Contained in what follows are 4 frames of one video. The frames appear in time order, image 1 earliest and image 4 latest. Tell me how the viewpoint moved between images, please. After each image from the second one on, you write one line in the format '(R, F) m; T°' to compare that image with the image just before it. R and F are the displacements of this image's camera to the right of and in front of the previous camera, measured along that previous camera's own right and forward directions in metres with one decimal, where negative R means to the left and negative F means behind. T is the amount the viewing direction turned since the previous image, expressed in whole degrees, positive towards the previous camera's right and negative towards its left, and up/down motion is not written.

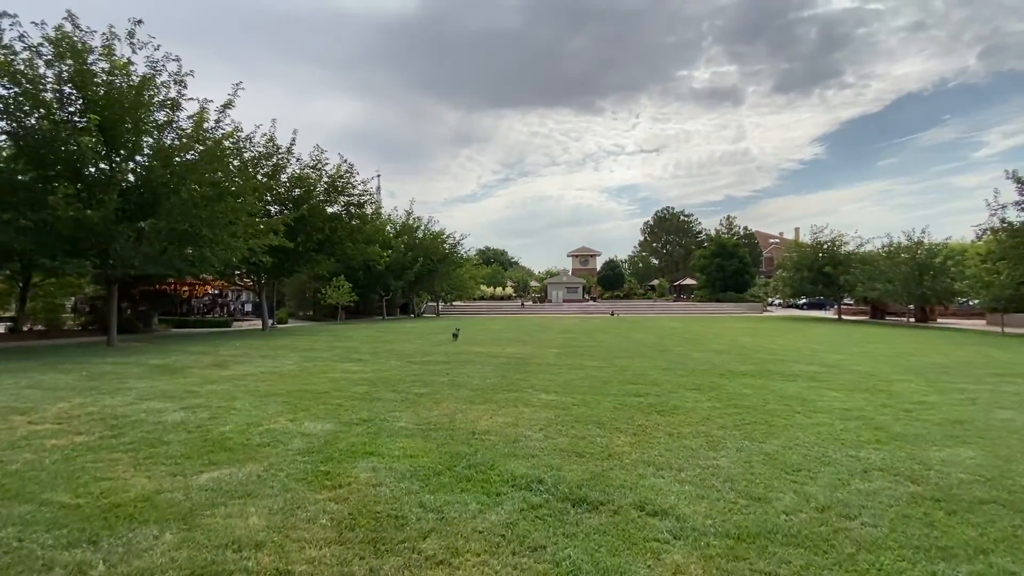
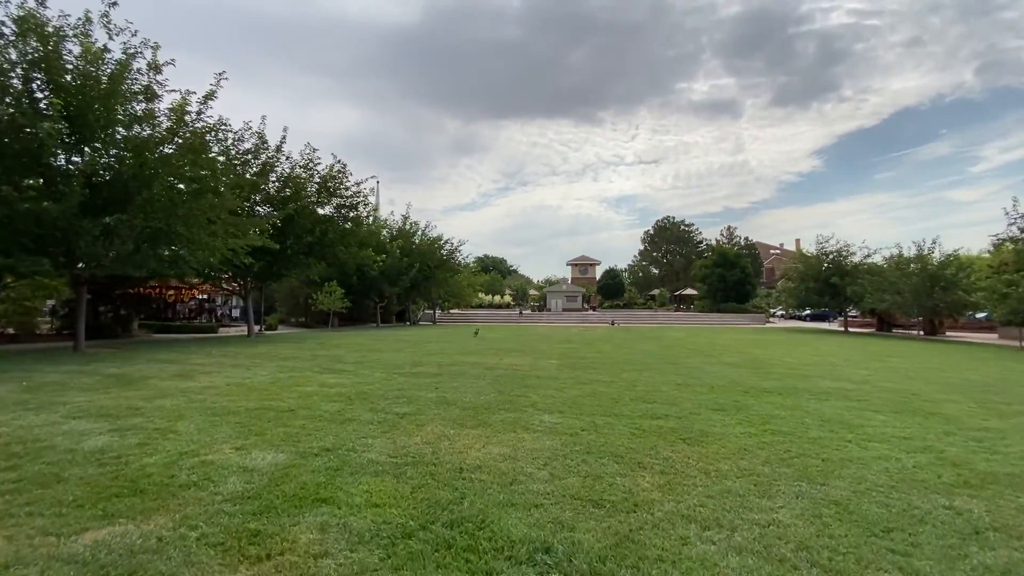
(0.0, +1.1) m; 0°
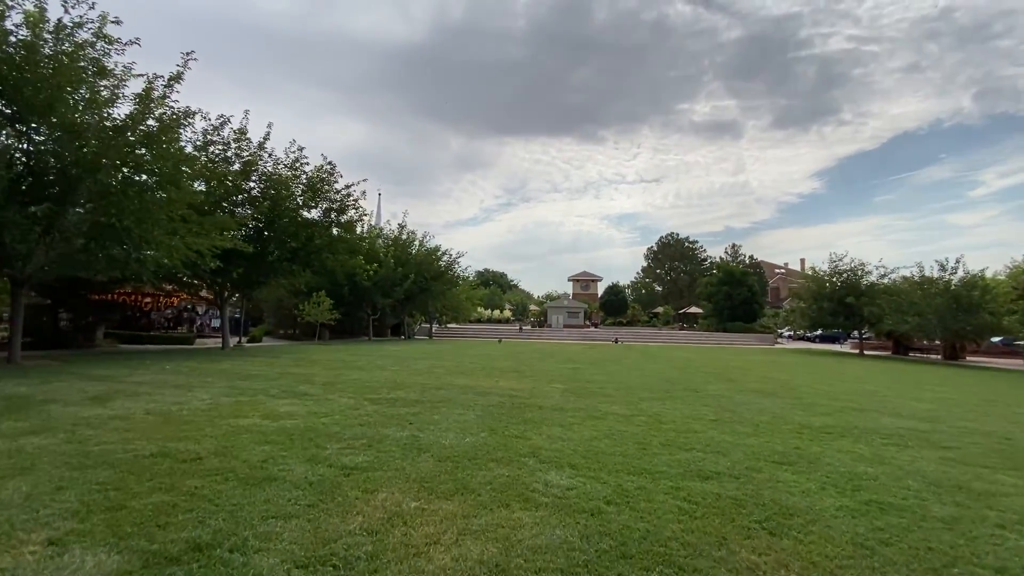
(0.0, +1.9) m; 0°
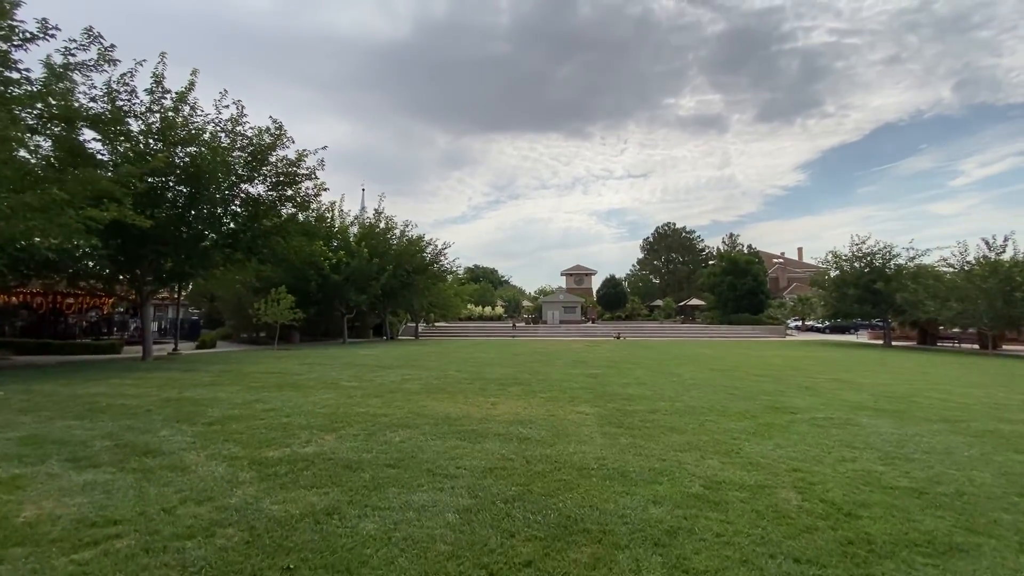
(-0.2, +4.2) m; +1°
